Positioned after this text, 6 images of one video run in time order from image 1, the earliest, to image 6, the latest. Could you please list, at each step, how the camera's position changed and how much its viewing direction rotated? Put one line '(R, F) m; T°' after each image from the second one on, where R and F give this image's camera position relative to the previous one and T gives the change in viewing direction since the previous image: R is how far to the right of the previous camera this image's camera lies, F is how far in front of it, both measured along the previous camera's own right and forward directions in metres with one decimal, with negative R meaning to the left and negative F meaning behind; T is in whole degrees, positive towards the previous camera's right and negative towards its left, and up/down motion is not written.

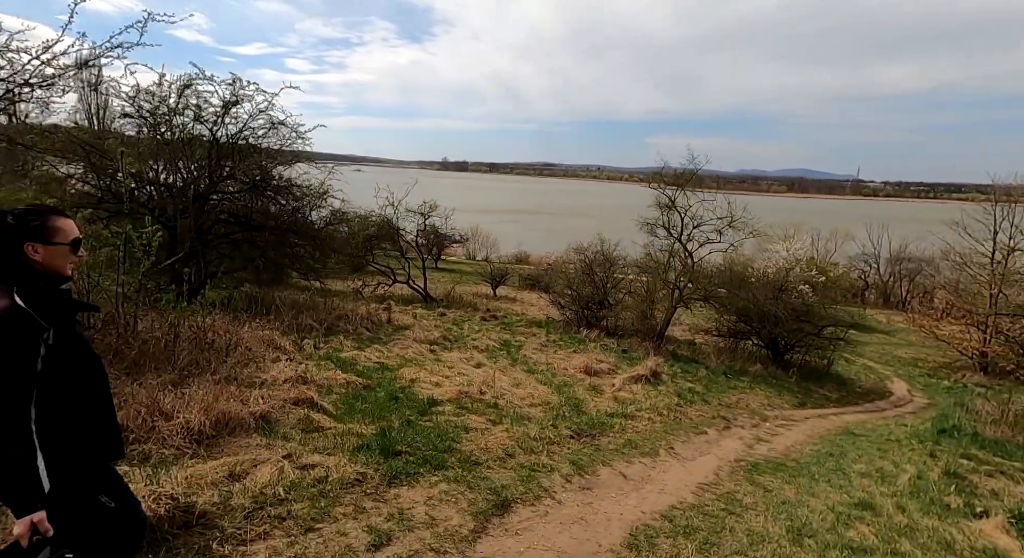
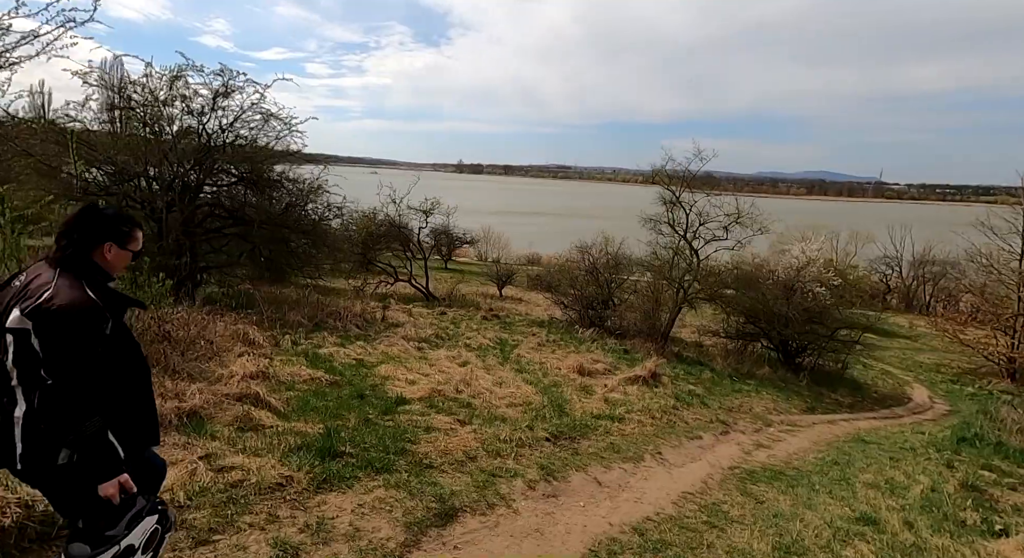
(+0.4, +0.5) m; -2°
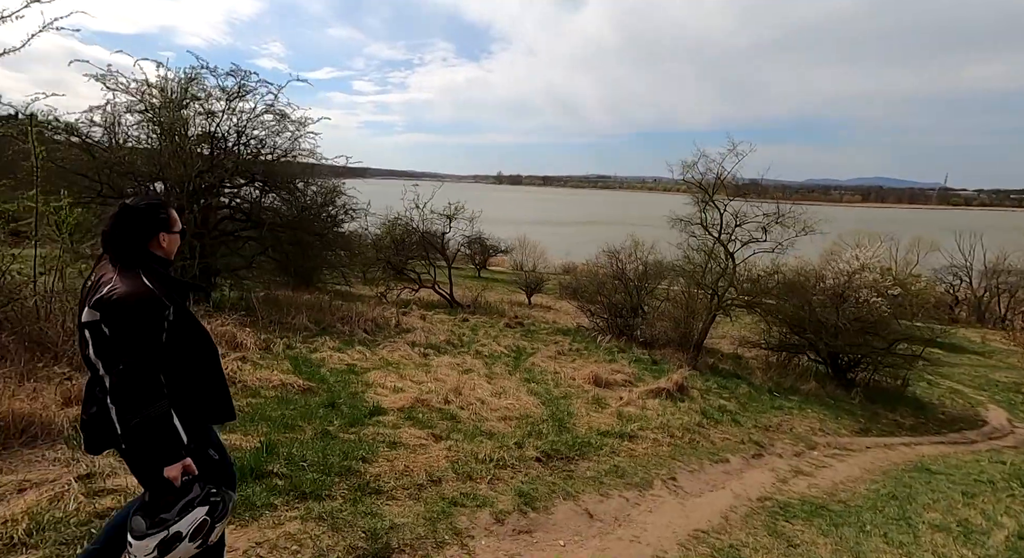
(+0.5, +0.8) m; -4°
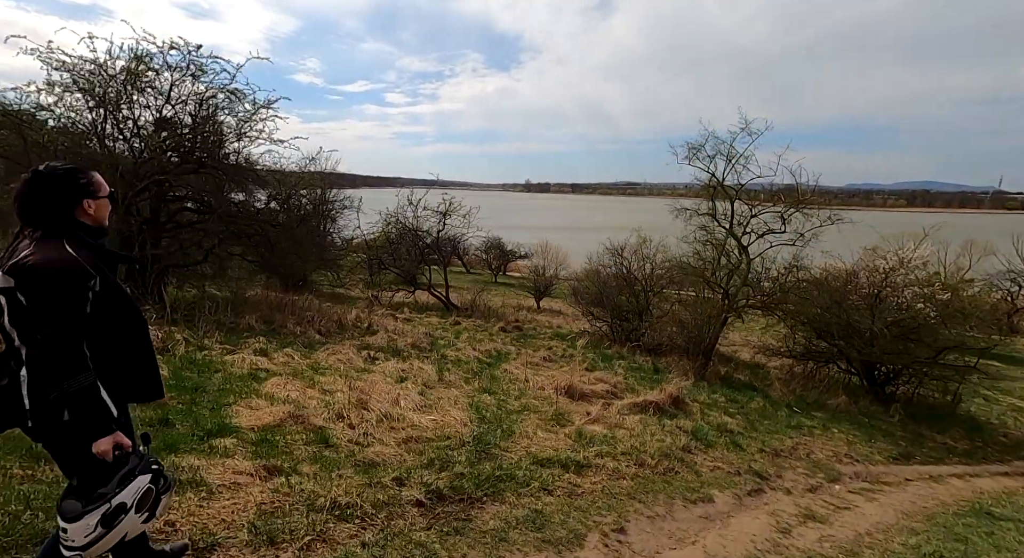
(+1.0, +1.5) m; -3°
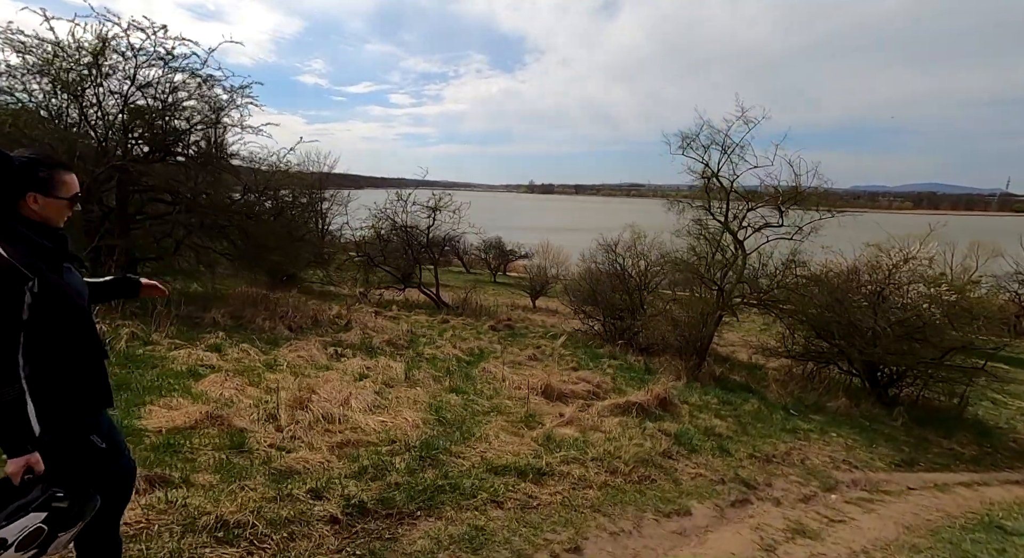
(+0.4, +0.5) m; 0°
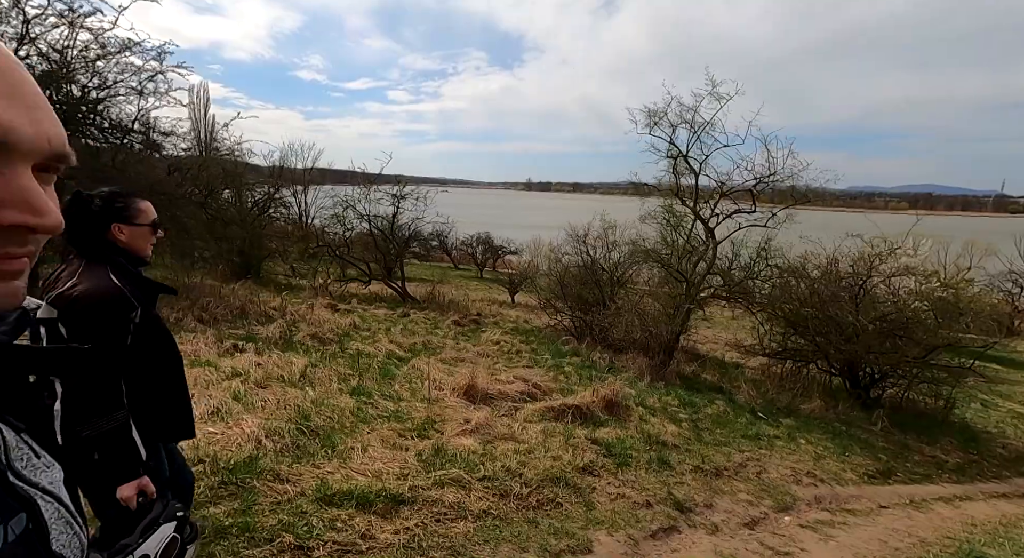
(+0.8, +0.9) m; 0°
